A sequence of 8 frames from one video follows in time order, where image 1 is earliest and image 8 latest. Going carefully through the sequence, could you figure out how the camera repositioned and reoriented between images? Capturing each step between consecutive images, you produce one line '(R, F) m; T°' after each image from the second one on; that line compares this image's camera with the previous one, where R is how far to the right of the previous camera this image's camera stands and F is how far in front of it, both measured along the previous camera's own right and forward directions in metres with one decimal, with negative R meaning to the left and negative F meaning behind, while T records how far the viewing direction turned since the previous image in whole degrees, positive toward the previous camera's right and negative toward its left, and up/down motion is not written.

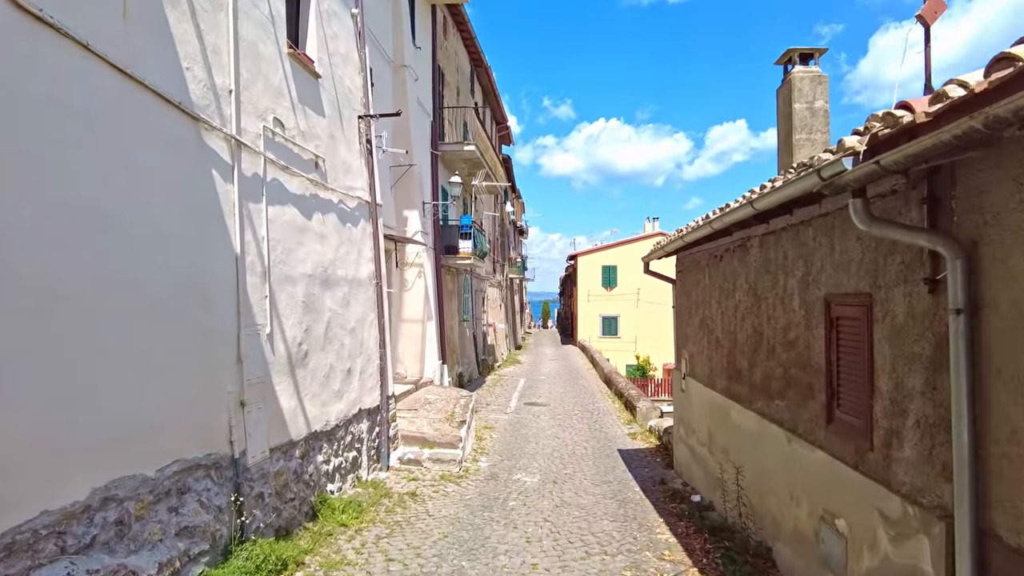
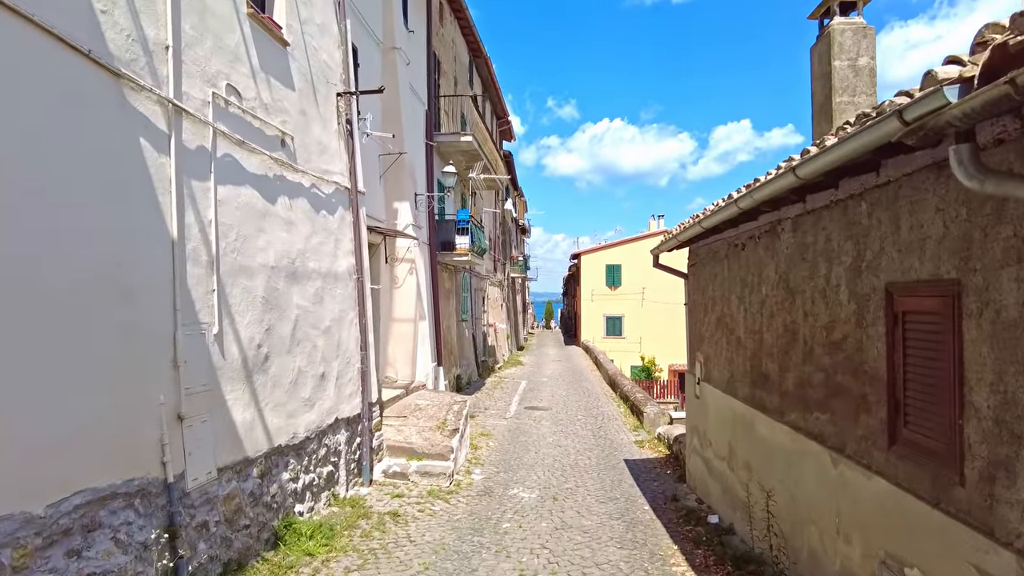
(+0.1, +0.7) m; 0°
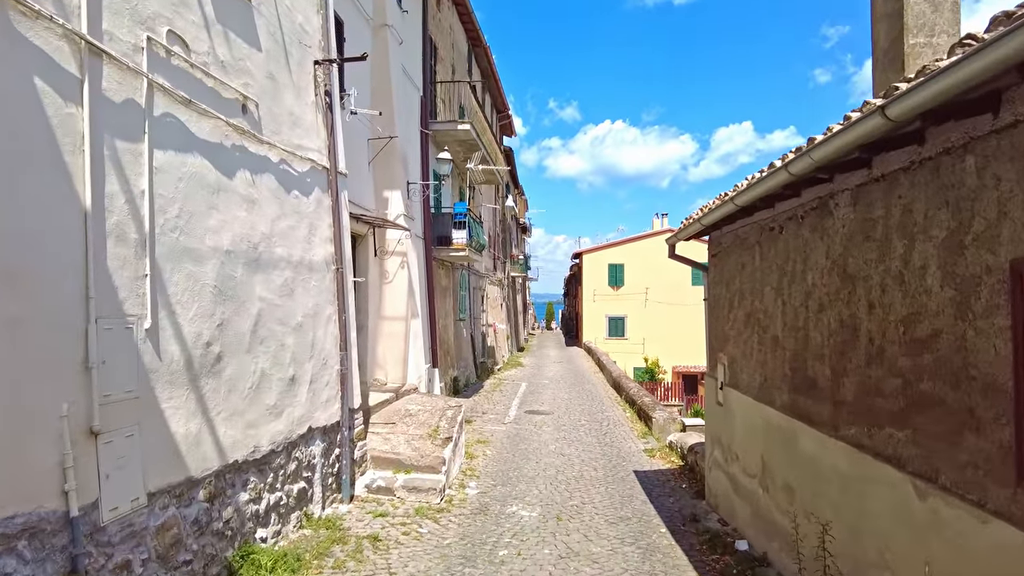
(0.0, +0.8) m; 0°
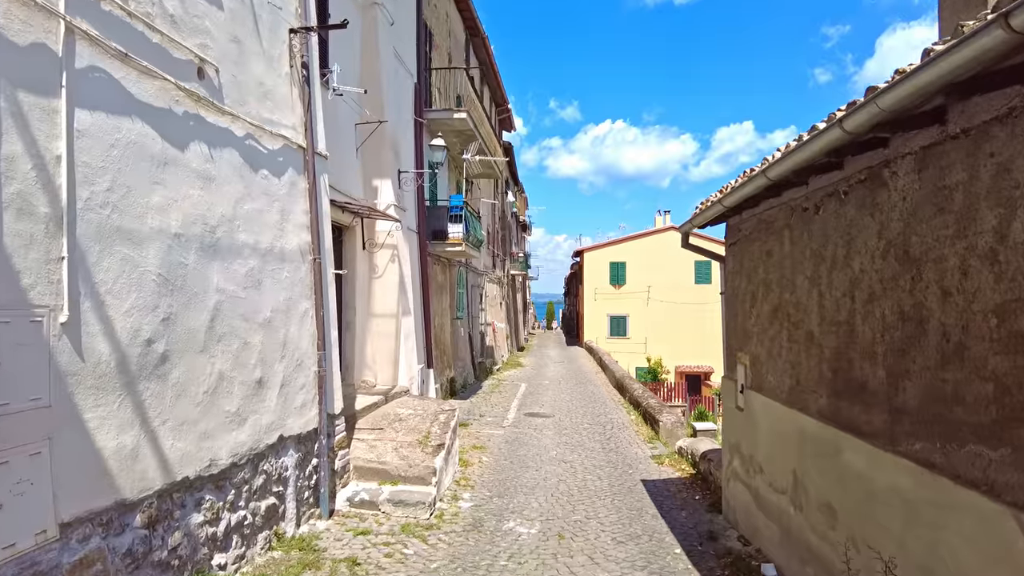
(0.0, +0.6) m; 0°
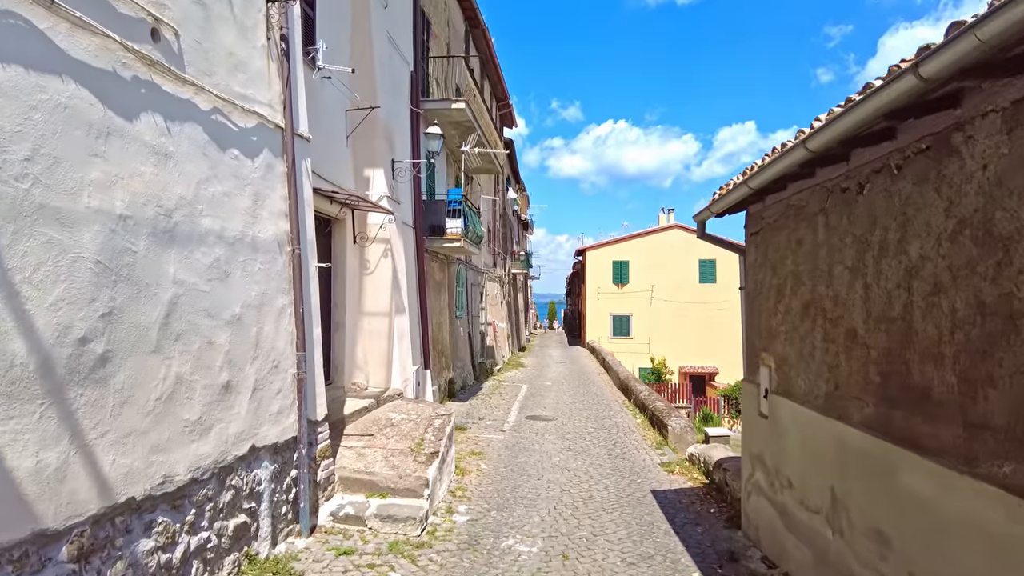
(0.0, +0.5) m; 0°
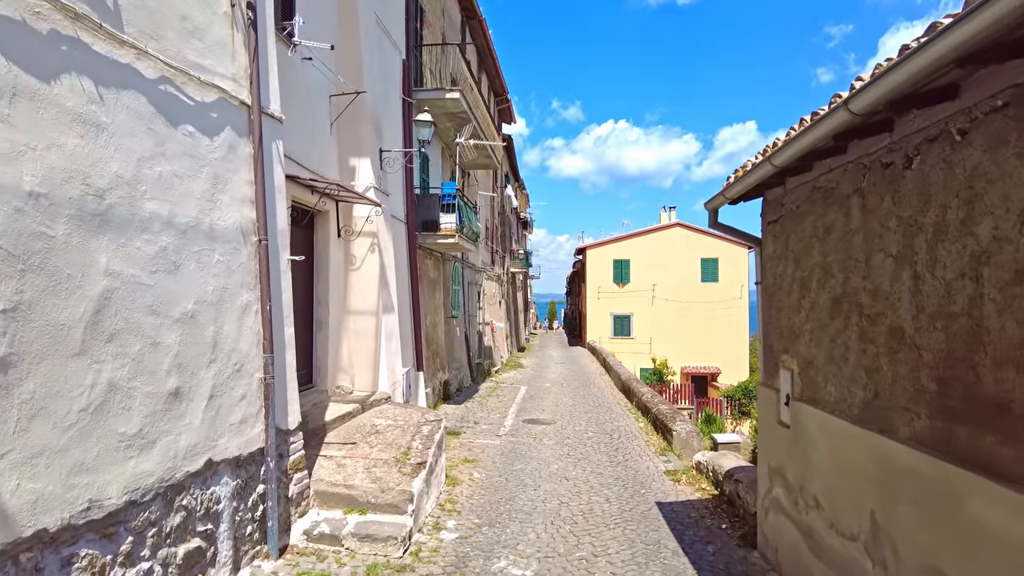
(+0.1, +0.5) m; 0°
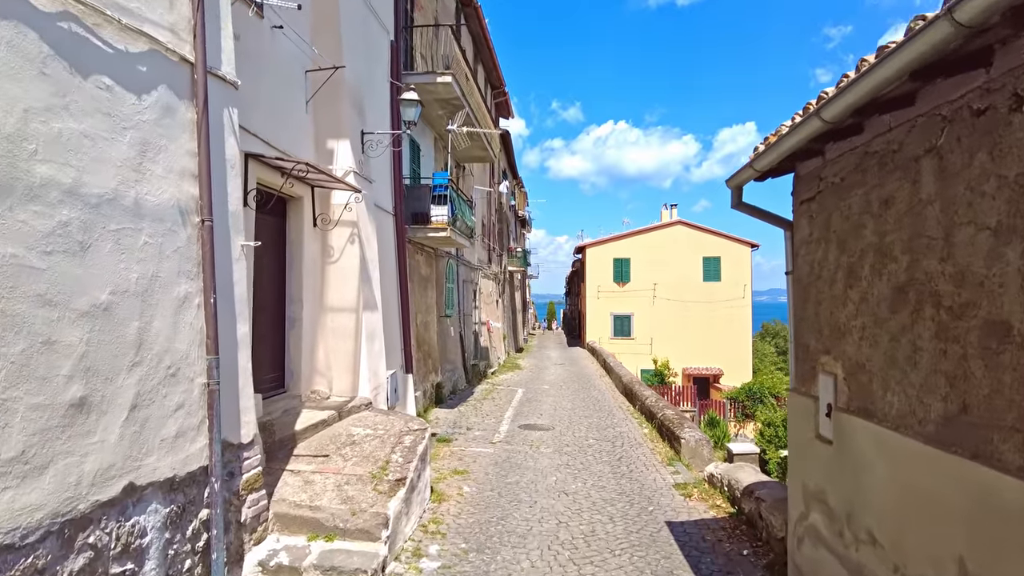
(+0.1, +0.7) m; 0°
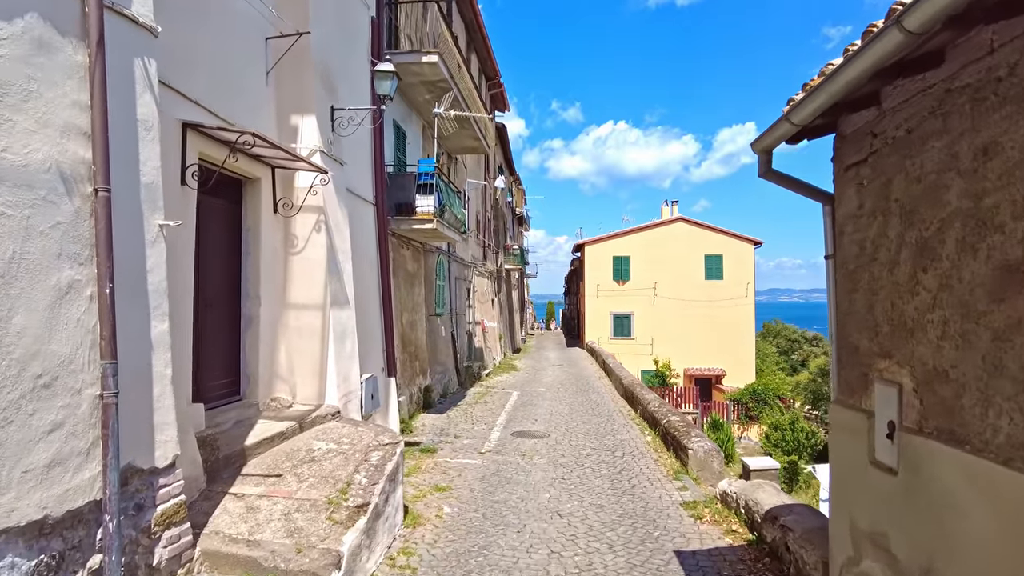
(+0.1, +0.8) m; 0°
